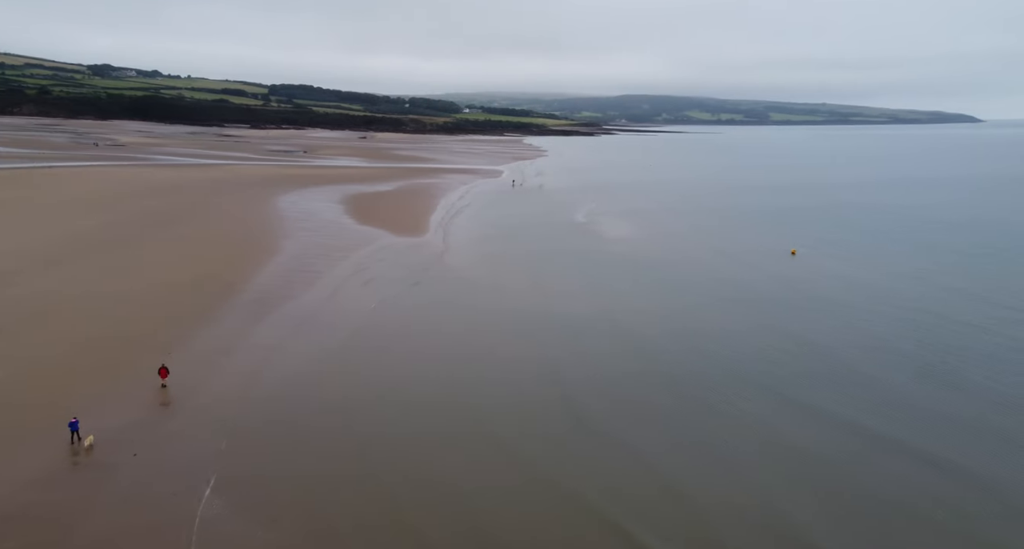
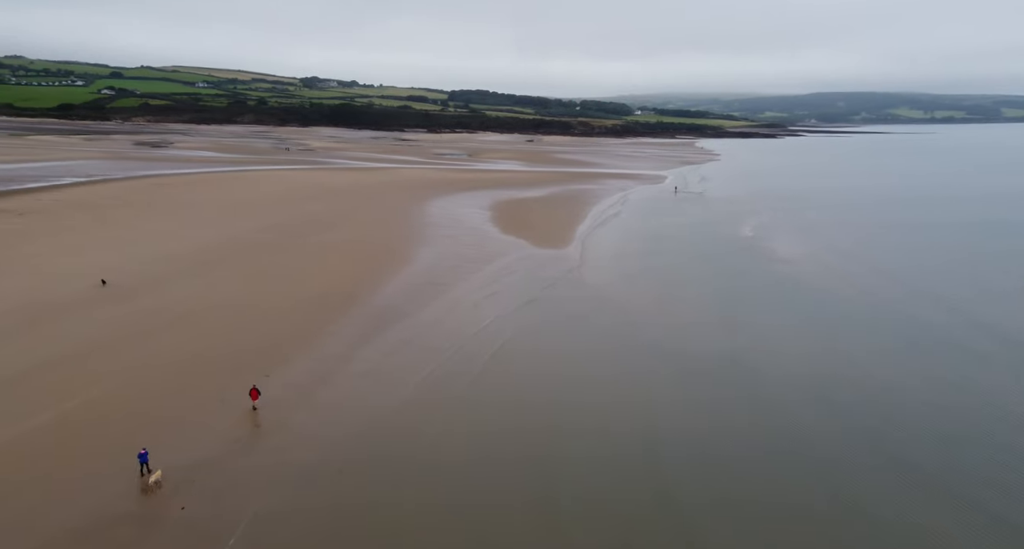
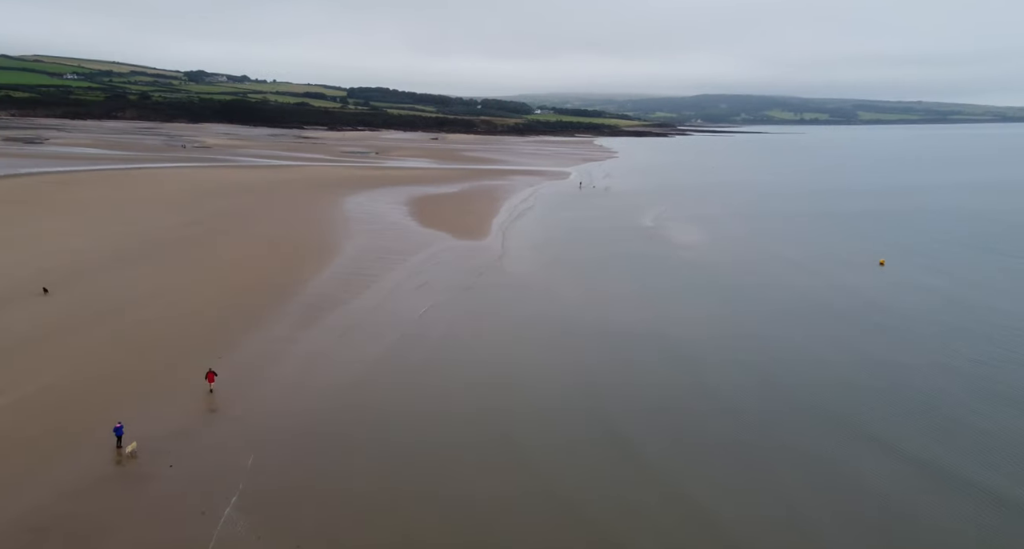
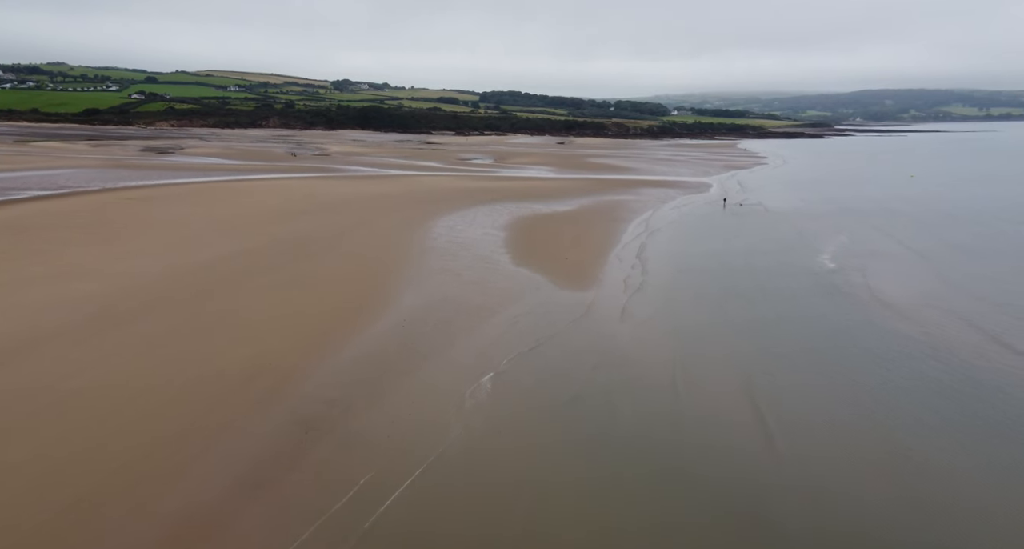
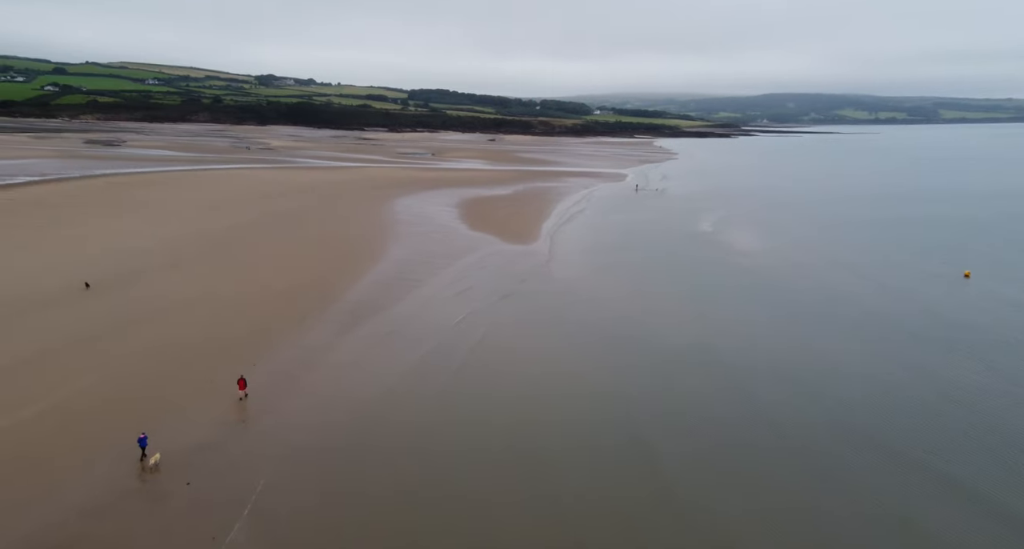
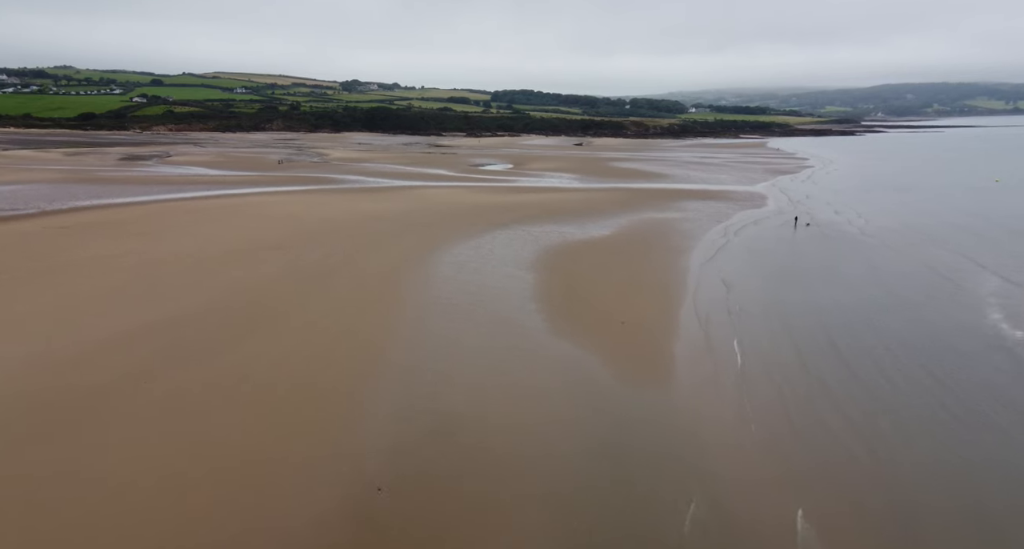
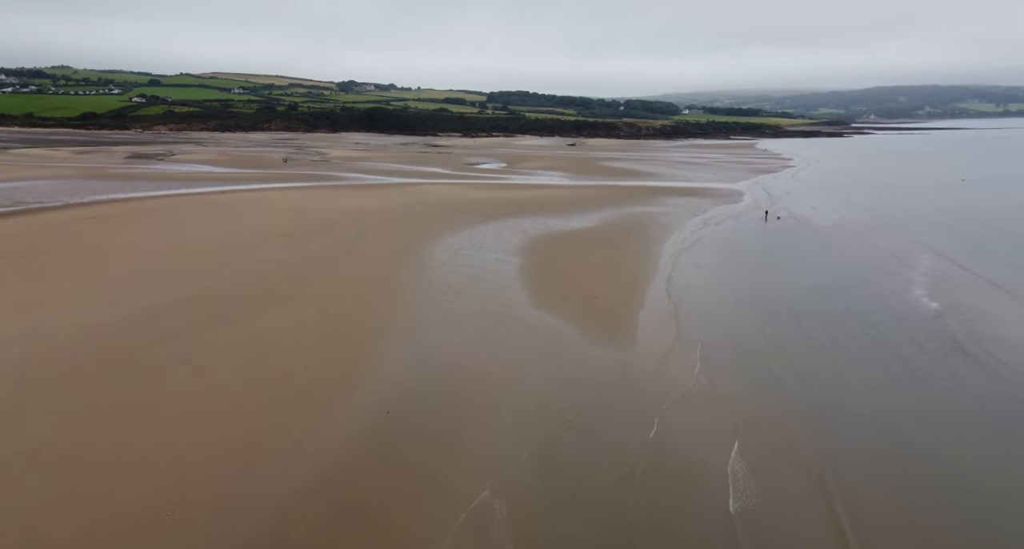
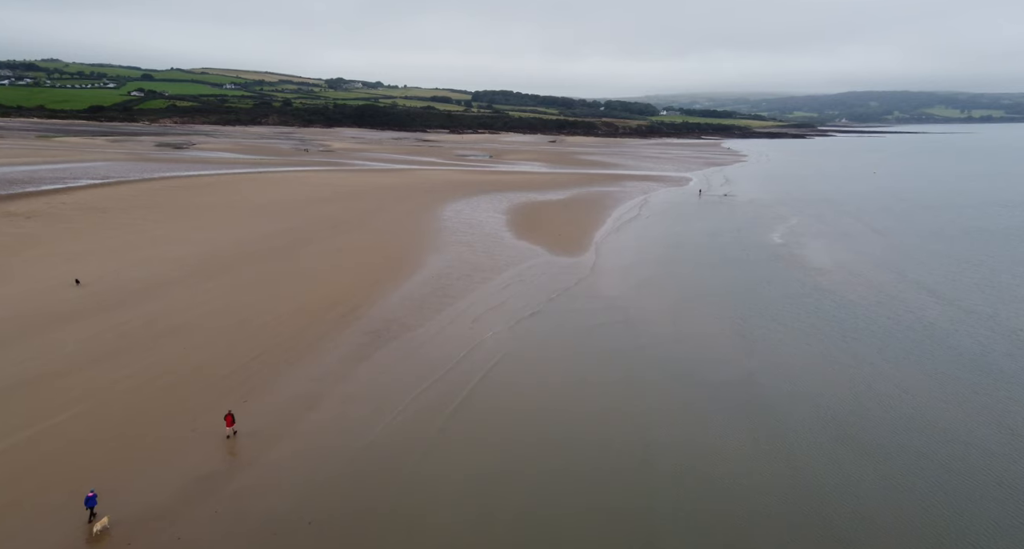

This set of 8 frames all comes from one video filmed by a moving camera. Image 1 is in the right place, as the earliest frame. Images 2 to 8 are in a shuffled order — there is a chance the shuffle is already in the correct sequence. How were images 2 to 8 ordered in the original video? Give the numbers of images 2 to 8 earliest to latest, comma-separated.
3, 5, 2, 8, 4, 7, 6
